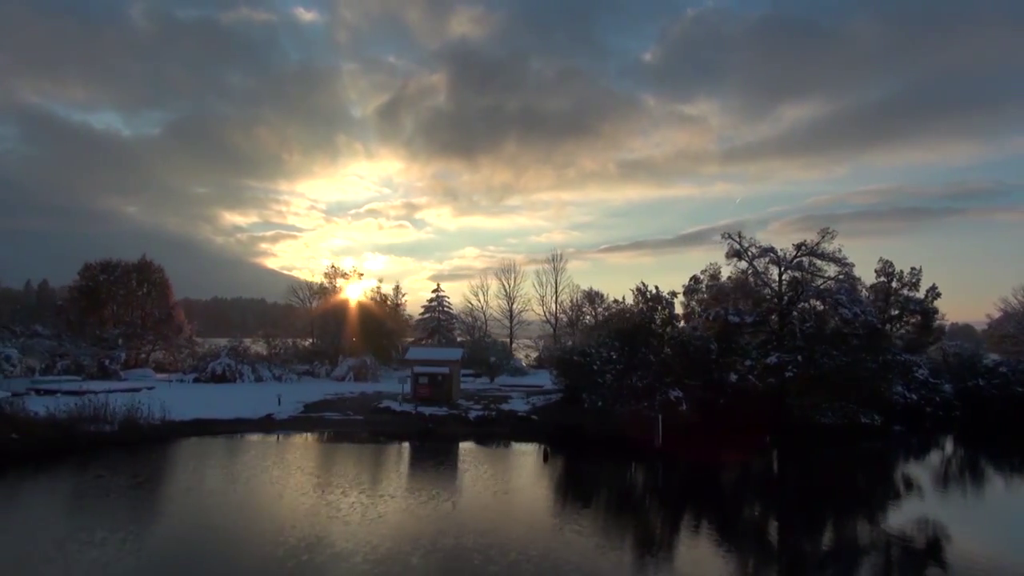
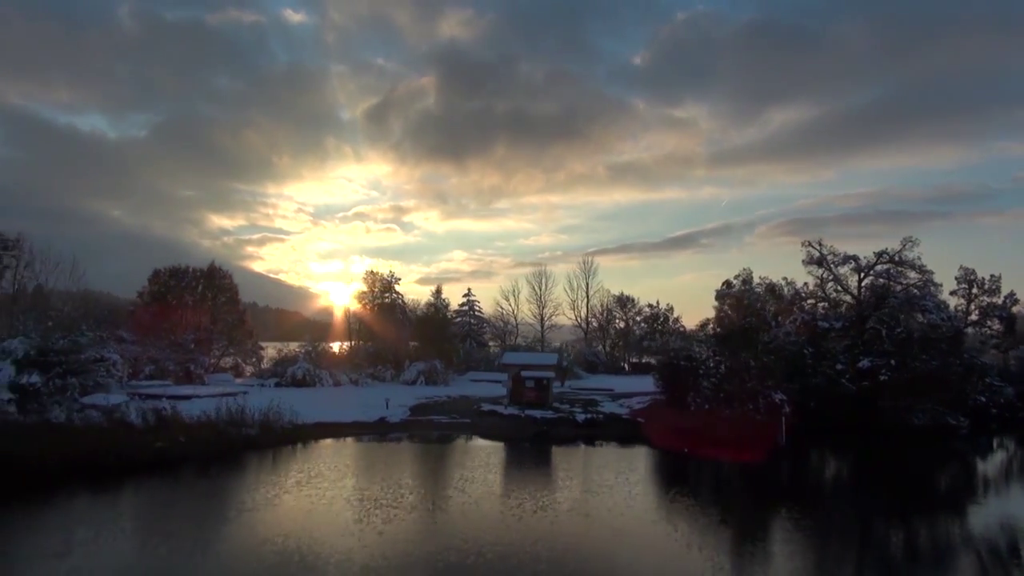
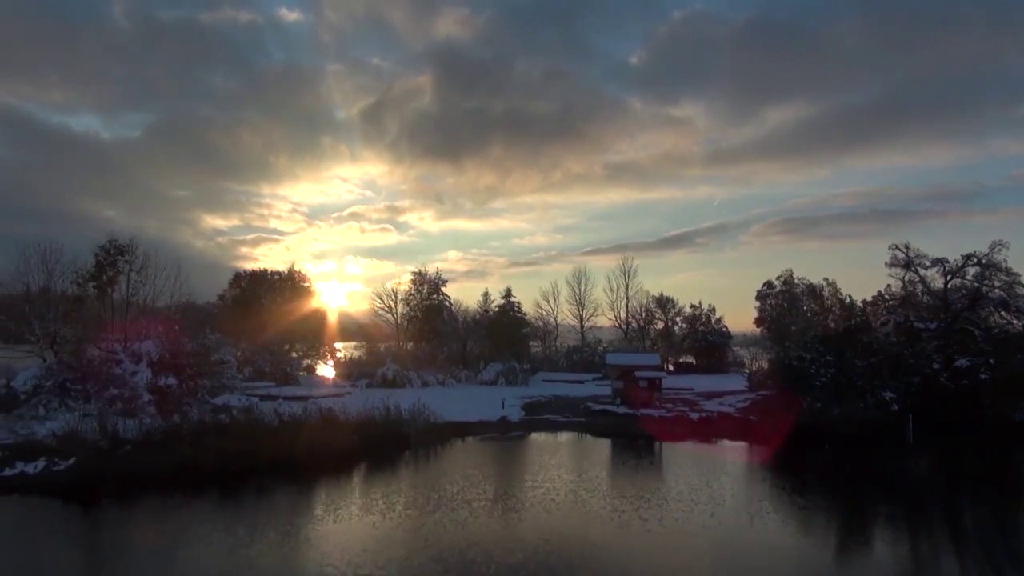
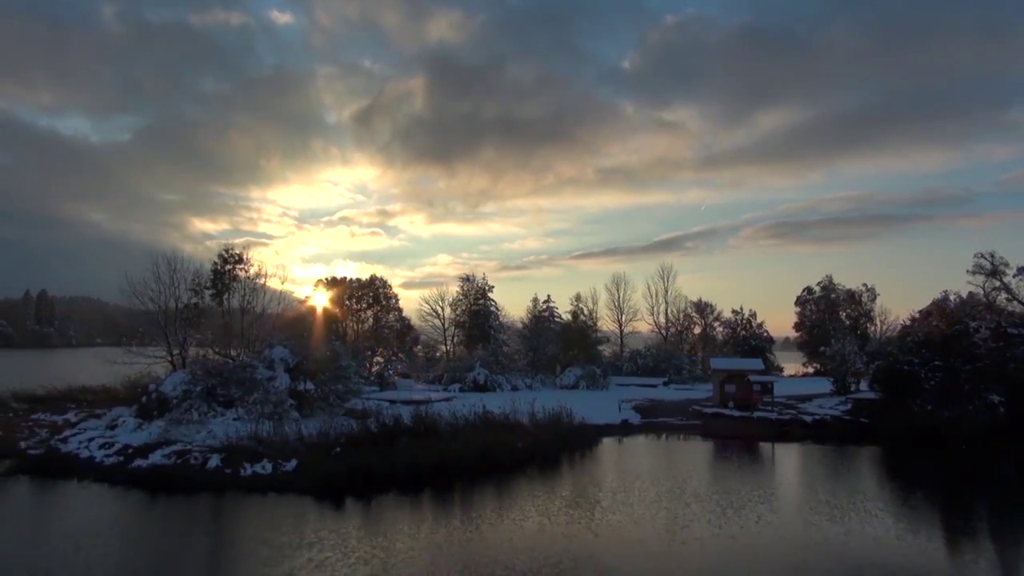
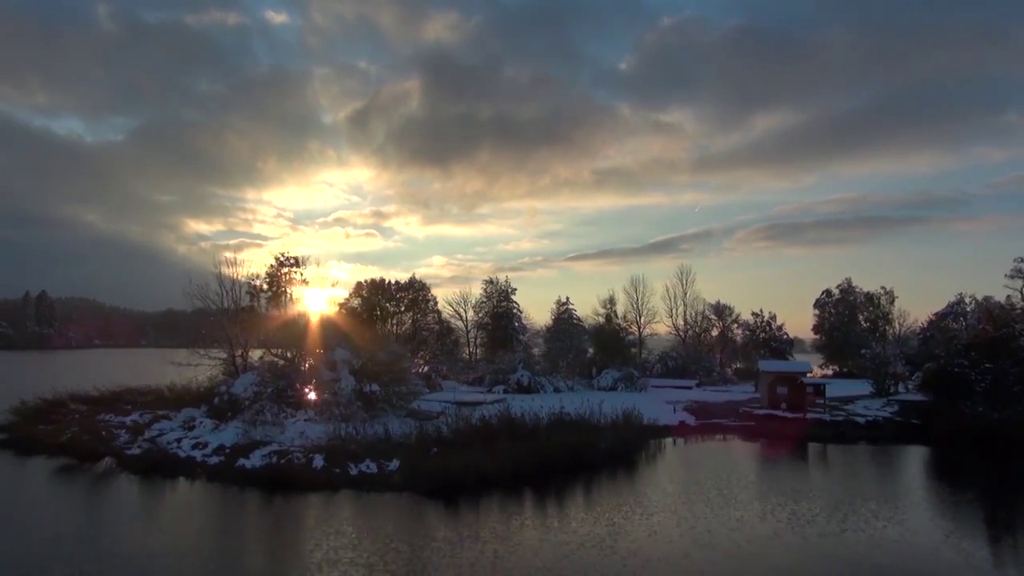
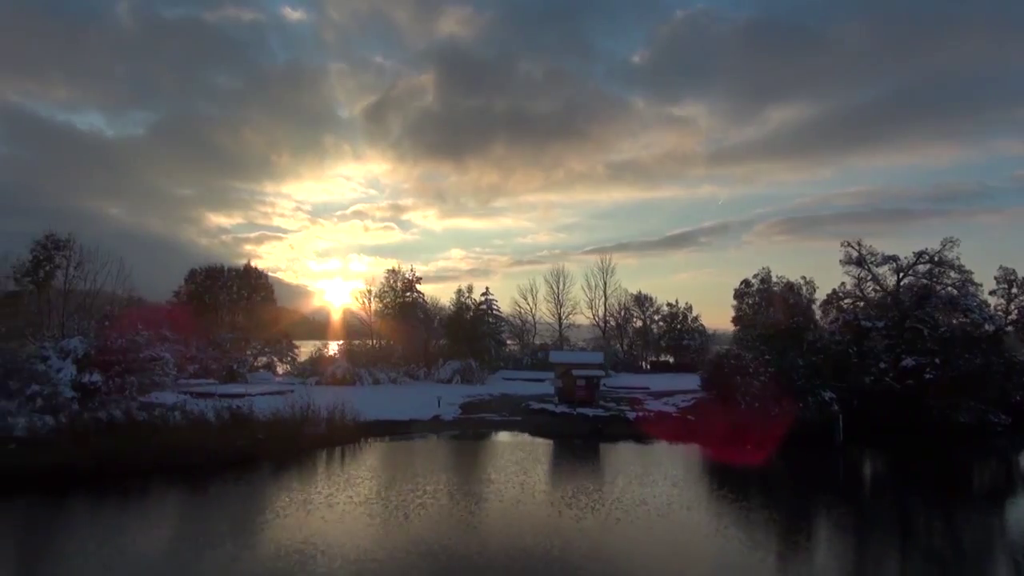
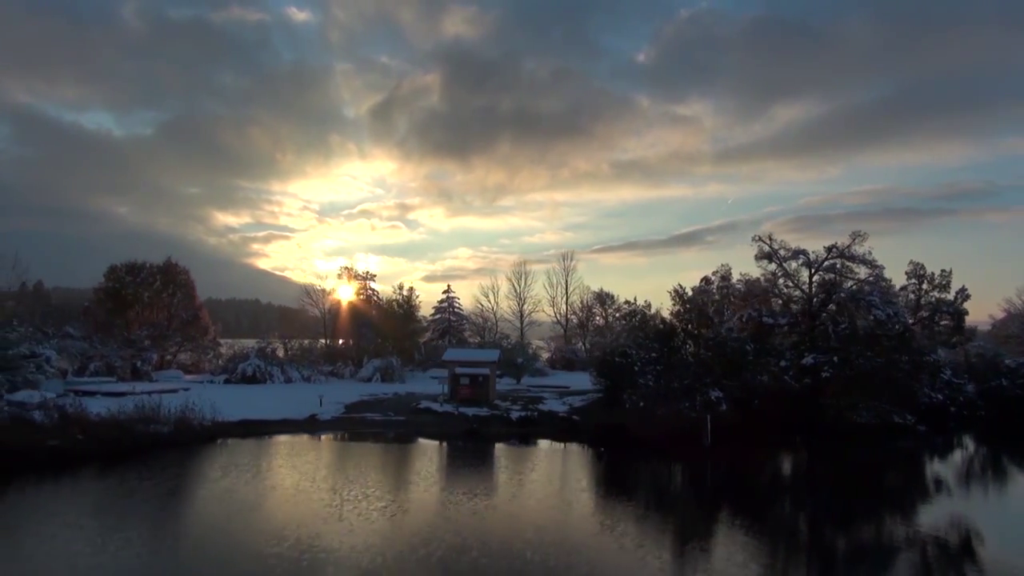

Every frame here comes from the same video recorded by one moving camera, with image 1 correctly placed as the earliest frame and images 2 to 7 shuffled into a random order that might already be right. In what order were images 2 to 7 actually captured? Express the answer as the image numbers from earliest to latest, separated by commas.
7, 2, 6, 3, 4, 5
